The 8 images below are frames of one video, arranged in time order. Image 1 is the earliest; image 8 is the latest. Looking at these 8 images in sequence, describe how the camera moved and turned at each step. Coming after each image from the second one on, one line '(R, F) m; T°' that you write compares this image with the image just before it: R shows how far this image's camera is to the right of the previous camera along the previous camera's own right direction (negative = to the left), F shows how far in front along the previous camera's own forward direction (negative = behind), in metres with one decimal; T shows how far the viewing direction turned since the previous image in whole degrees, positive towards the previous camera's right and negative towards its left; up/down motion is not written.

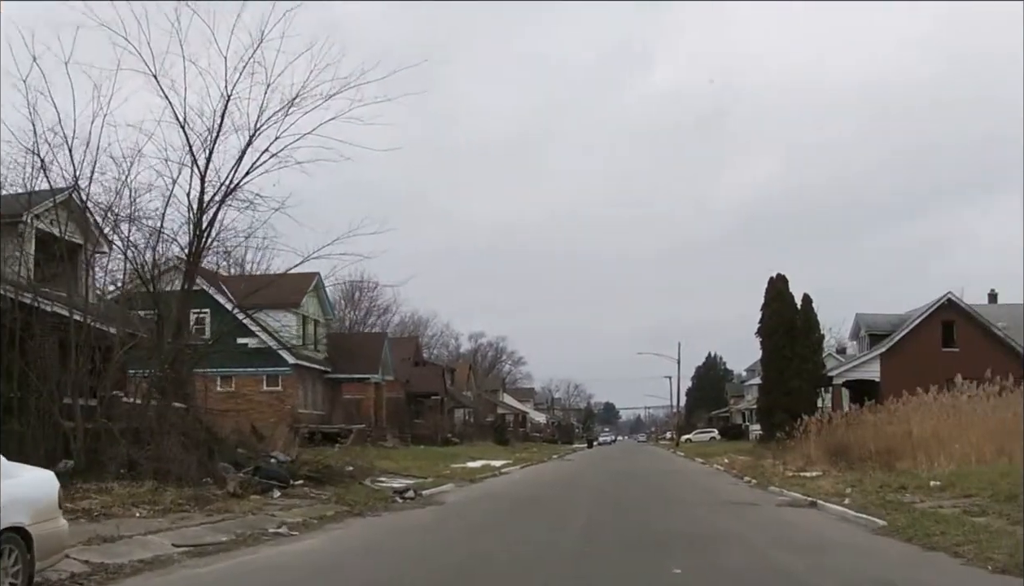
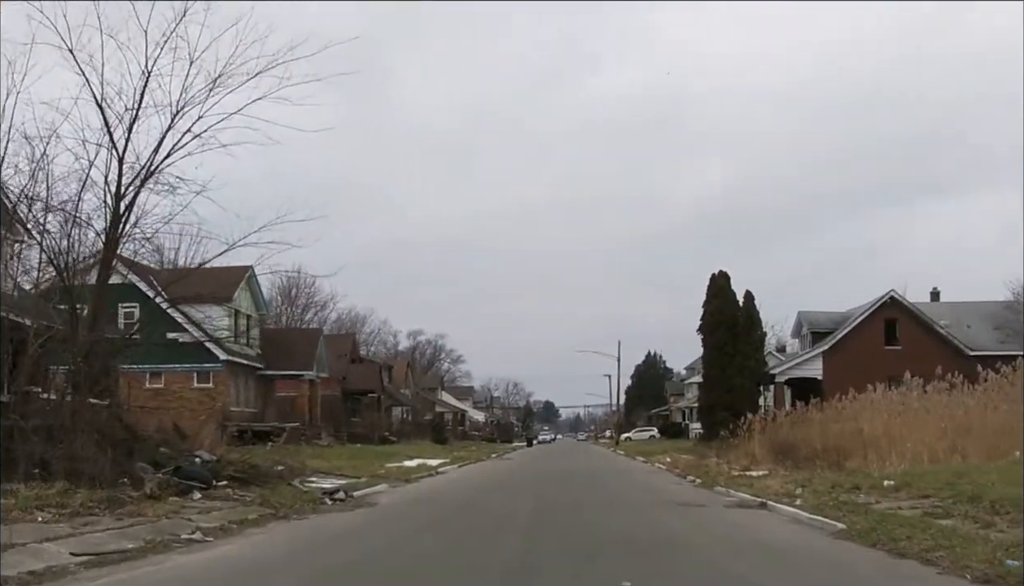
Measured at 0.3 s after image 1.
(0.0, +0.9) m; +3°
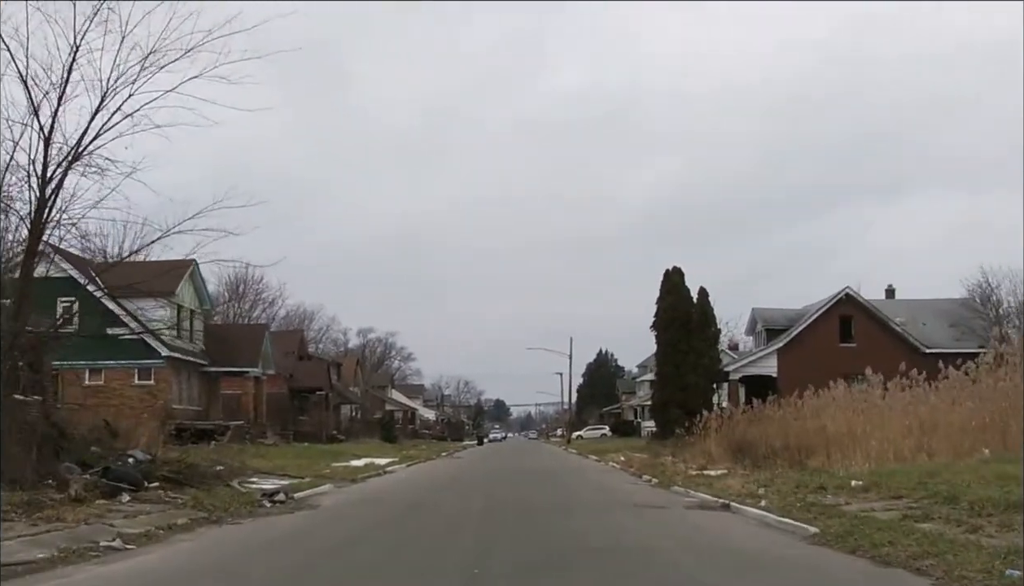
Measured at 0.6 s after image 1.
(0.0, +0.9) m; +3°
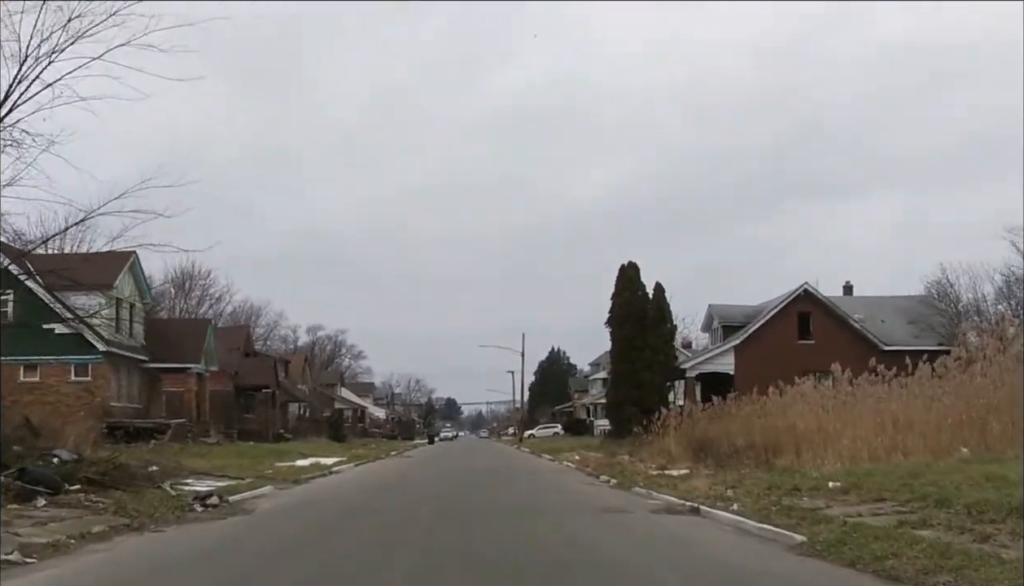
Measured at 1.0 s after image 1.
(0.0, +1.1) m; +3°
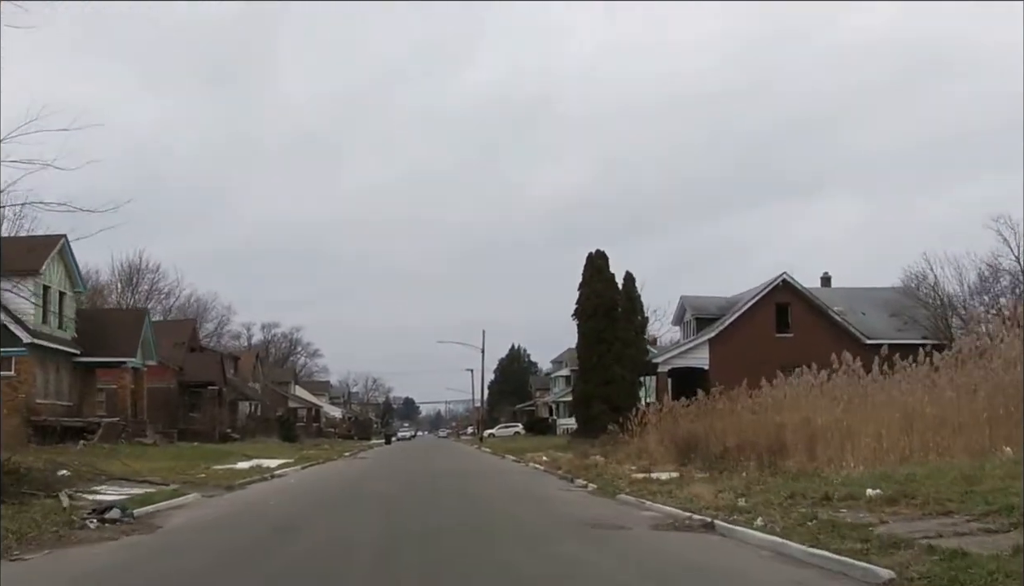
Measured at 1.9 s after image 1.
(-0.1, +2.6) m; +2°
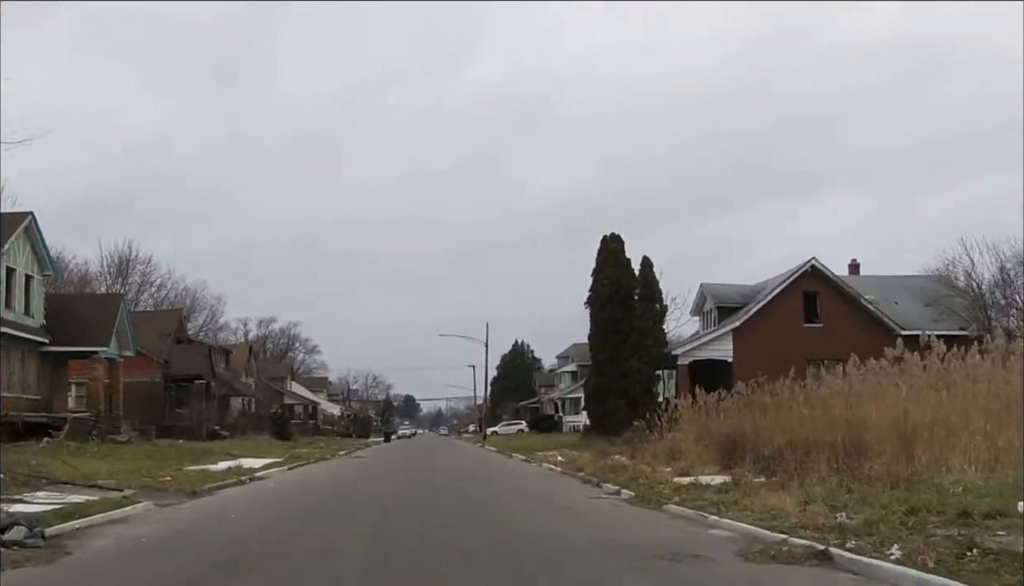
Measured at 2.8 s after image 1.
(-0.3, +3.1) m; 0°
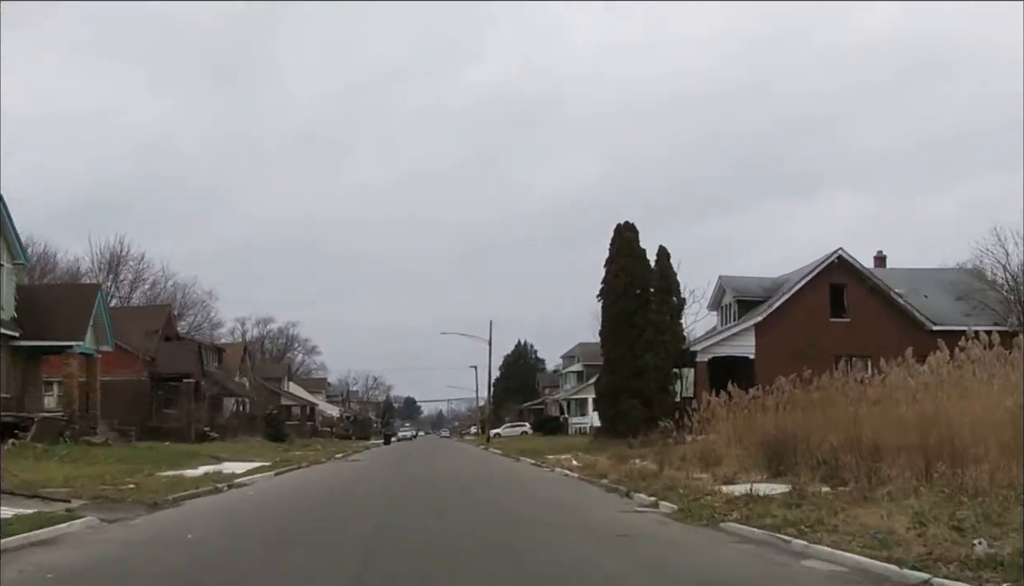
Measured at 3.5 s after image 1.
(-0.2, +2.5) m; 0°
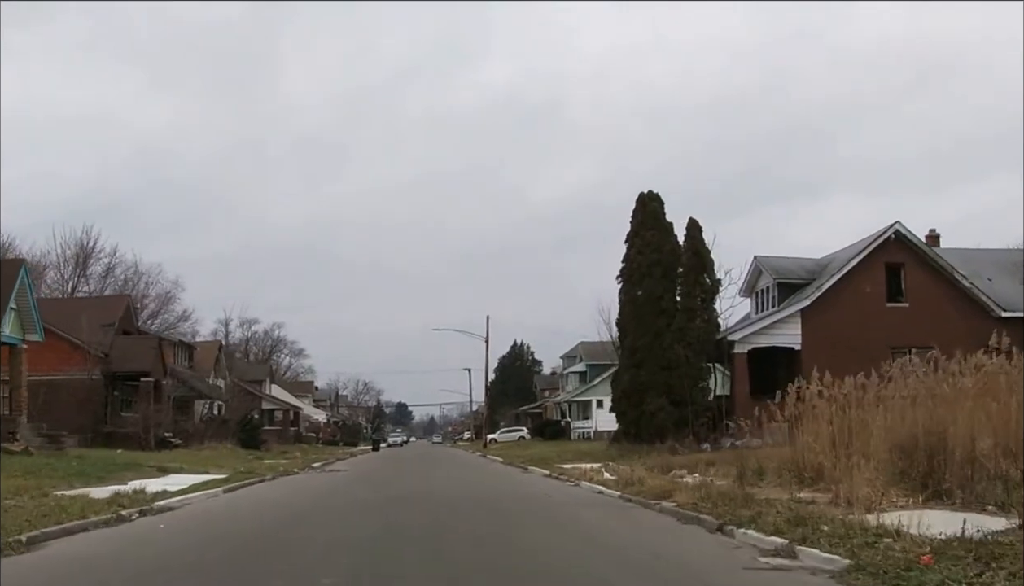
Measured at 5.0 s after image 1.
(-0.4, +5.3) m; 0°
